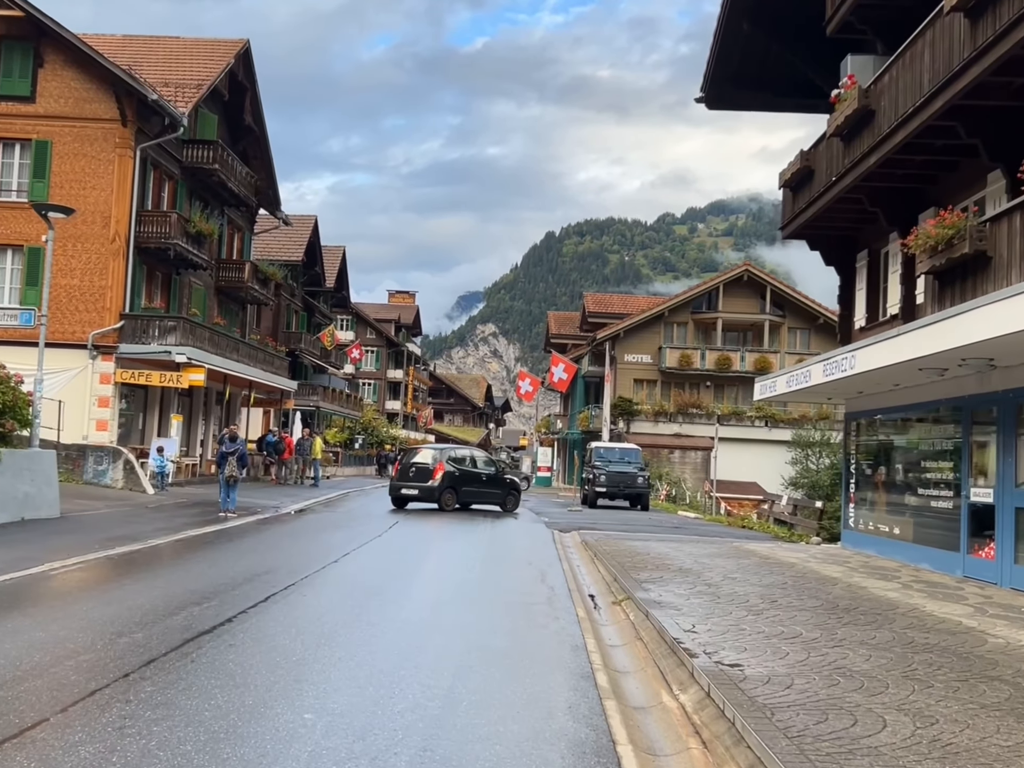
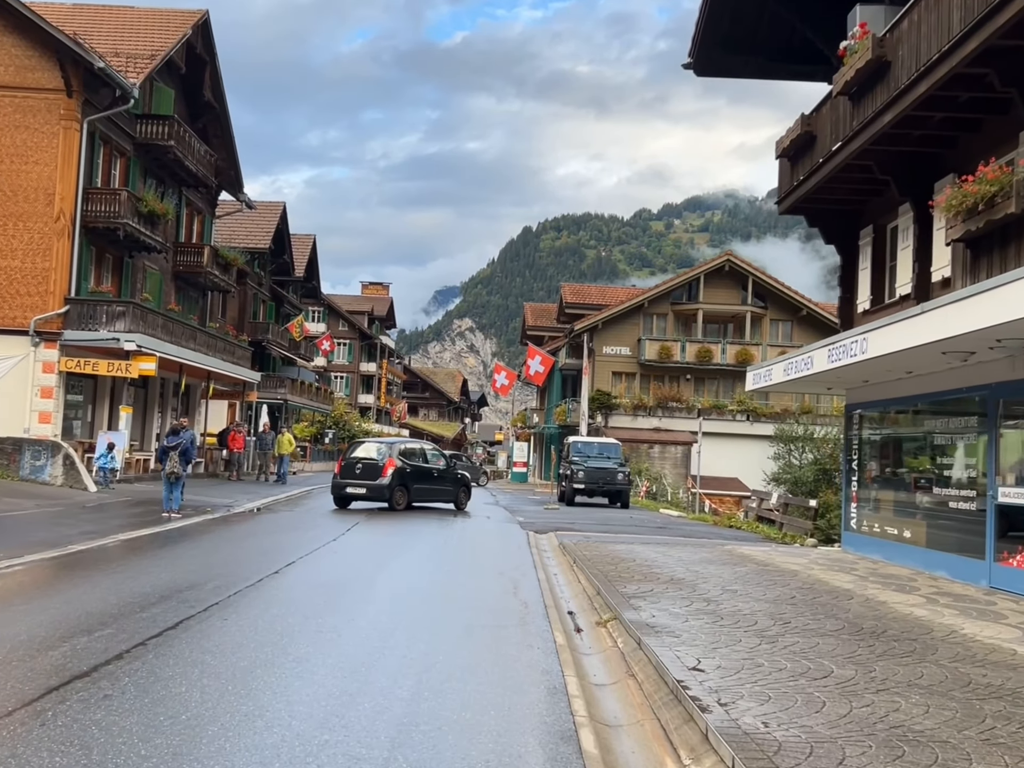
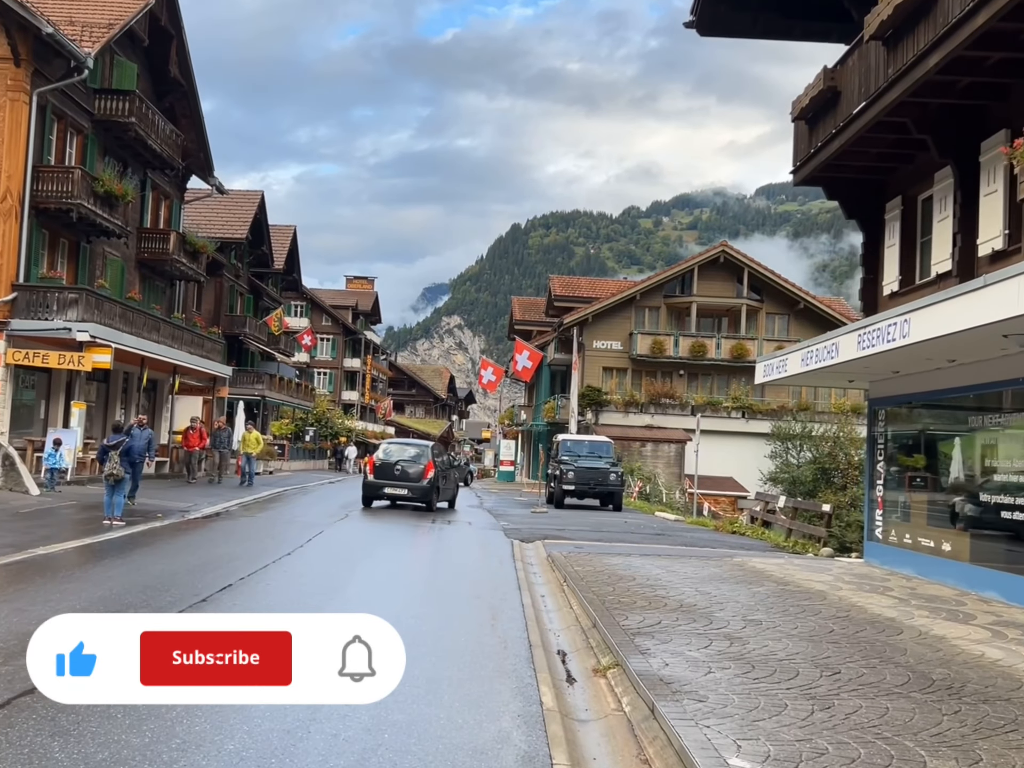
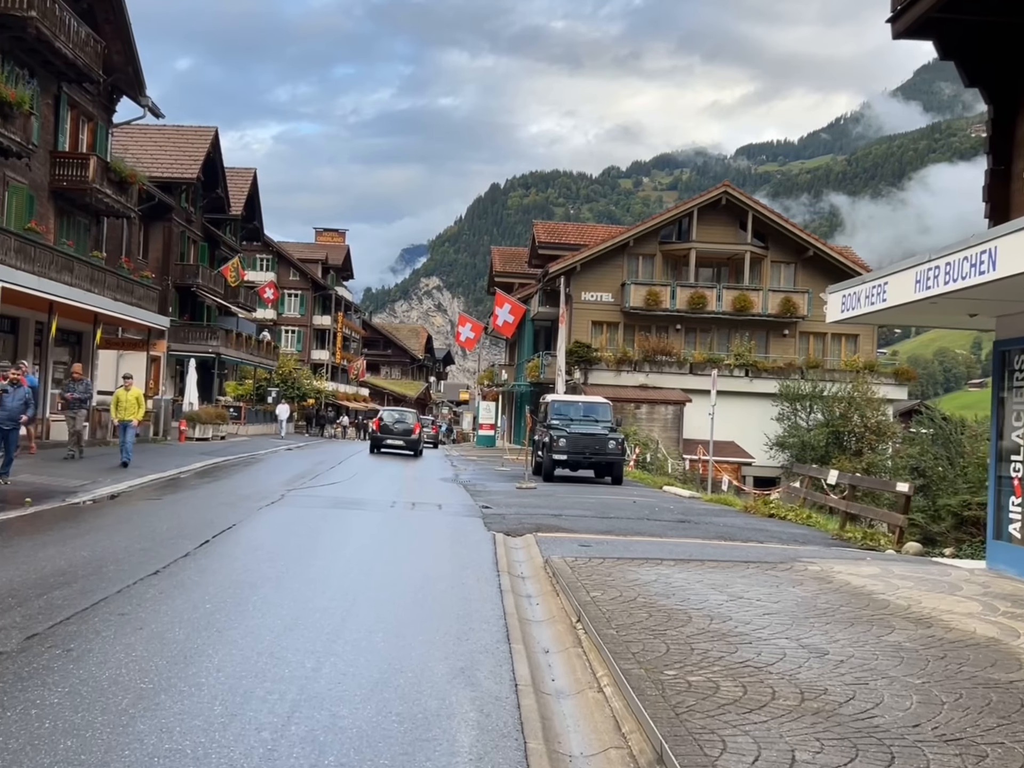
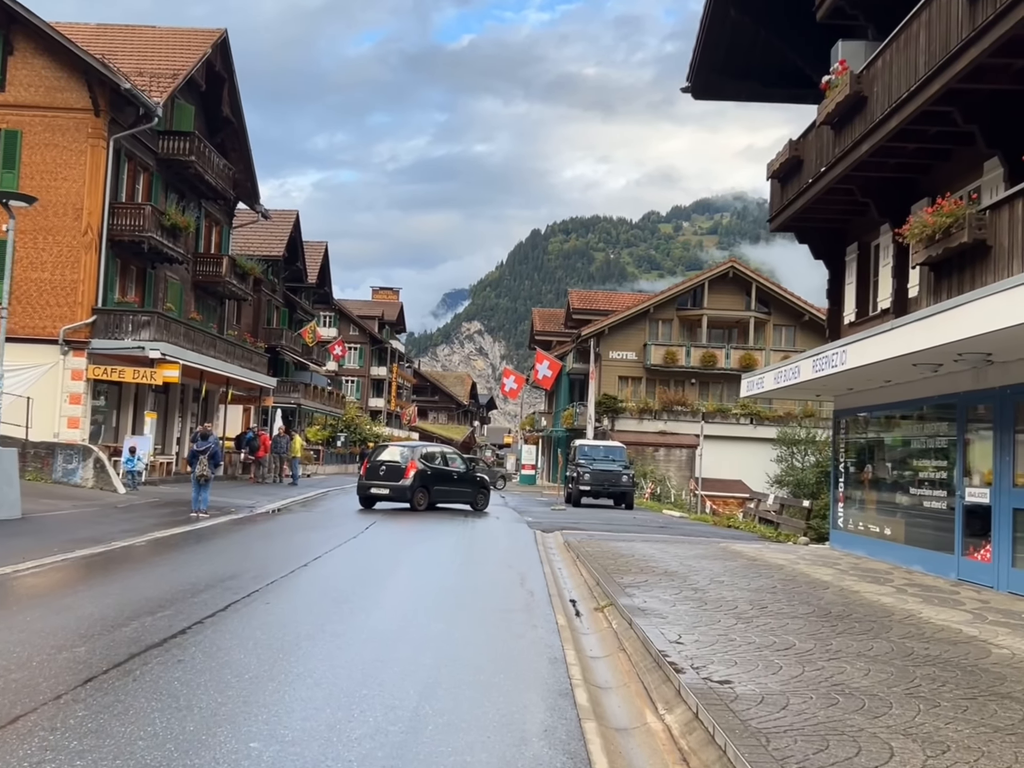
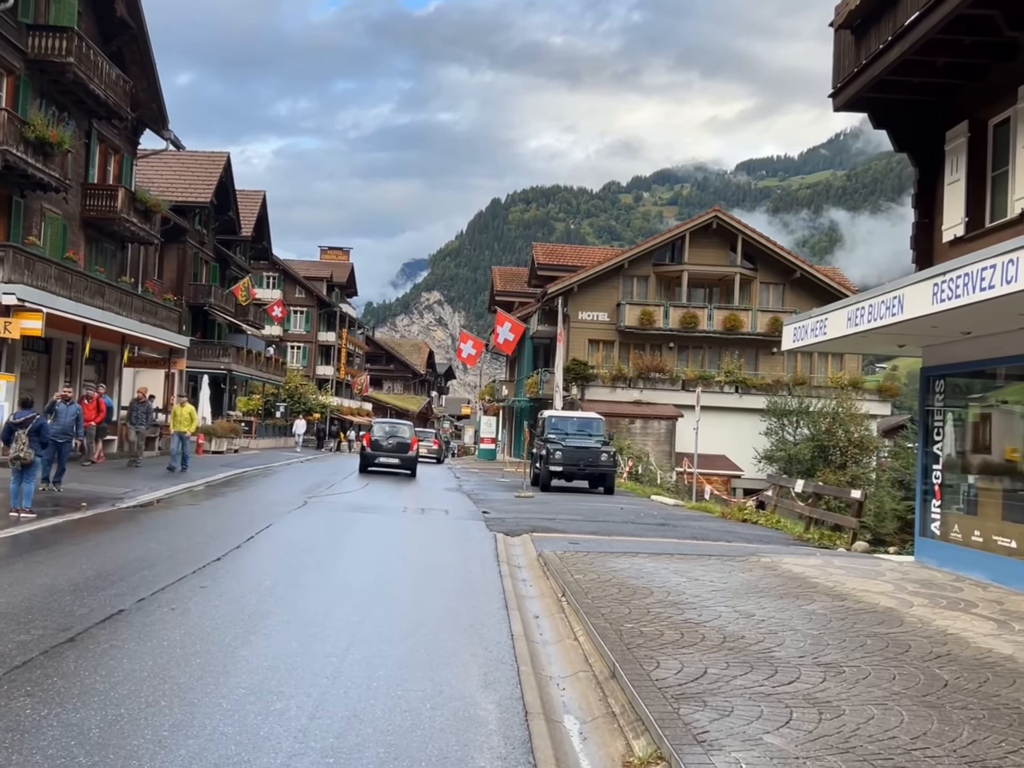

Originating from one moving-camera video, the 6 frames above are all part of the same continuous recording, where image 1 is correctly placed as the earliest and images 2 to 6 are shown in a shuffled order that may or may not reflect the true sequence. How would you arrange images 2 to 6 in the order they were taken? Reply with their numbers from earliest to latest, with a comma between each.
5, 2, 3, 6, 4
